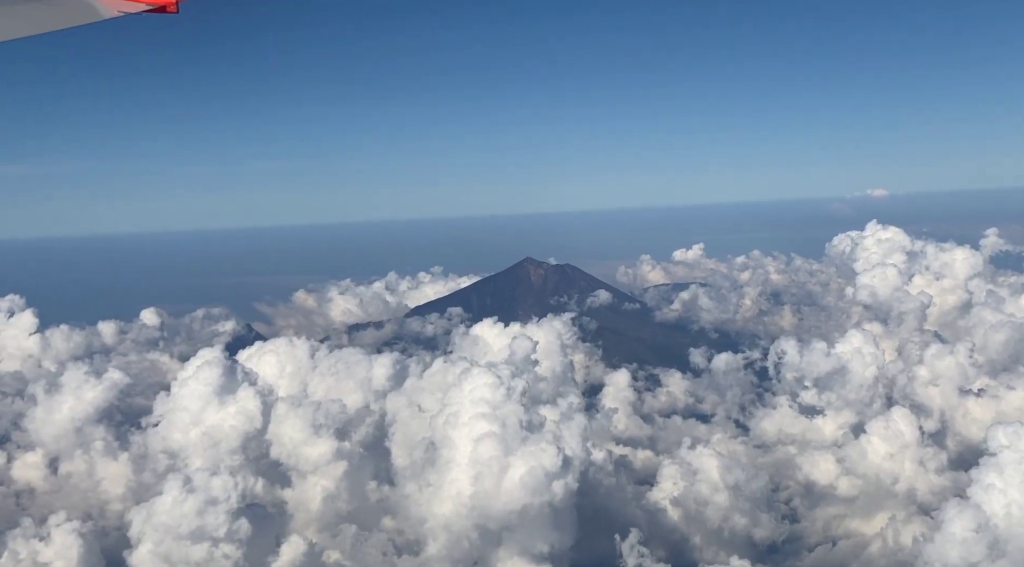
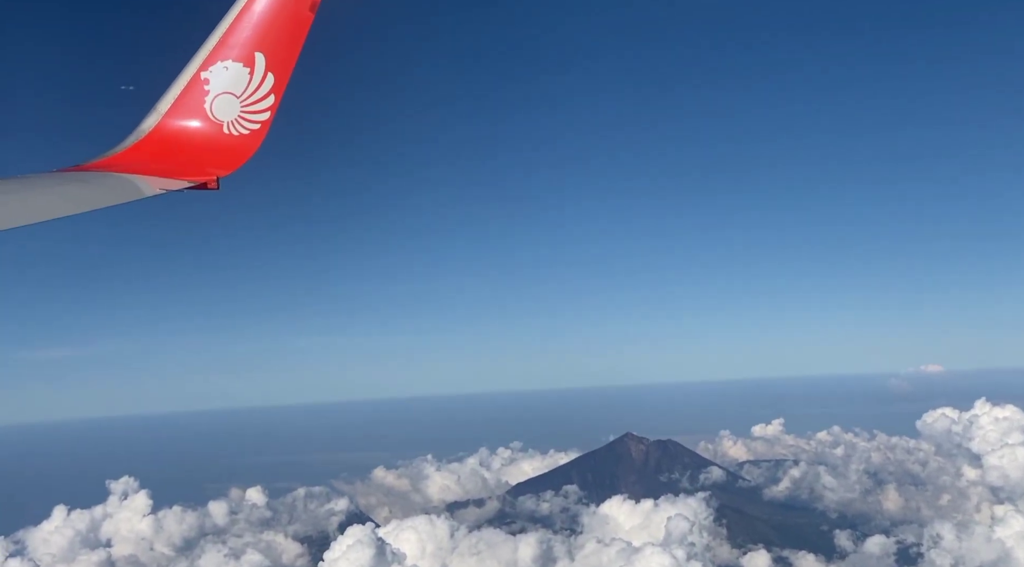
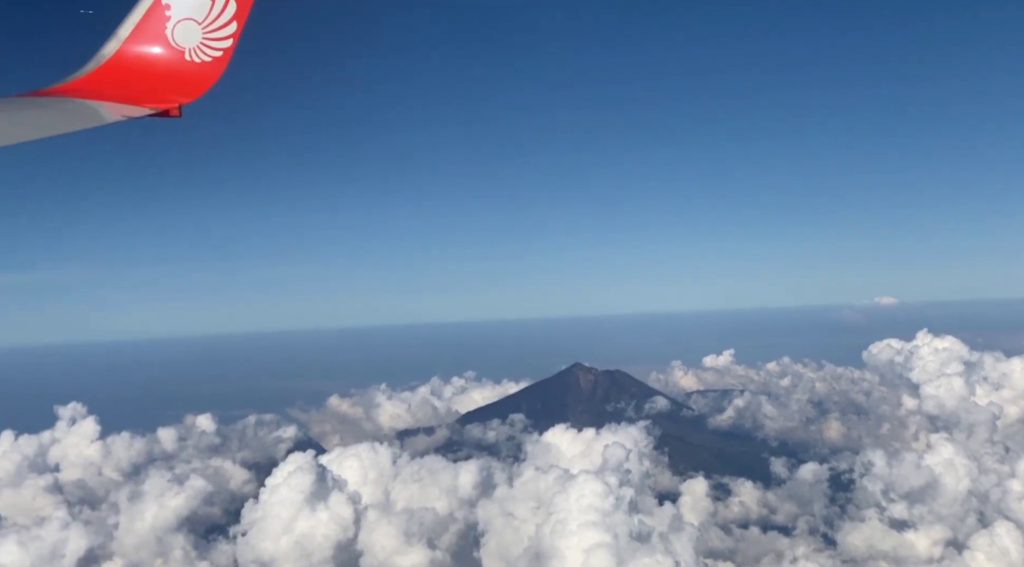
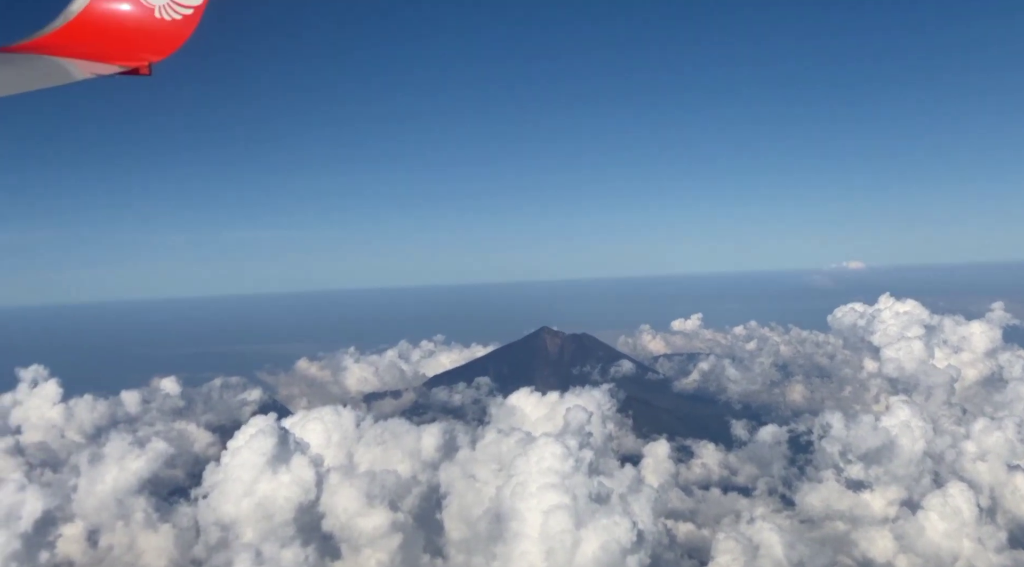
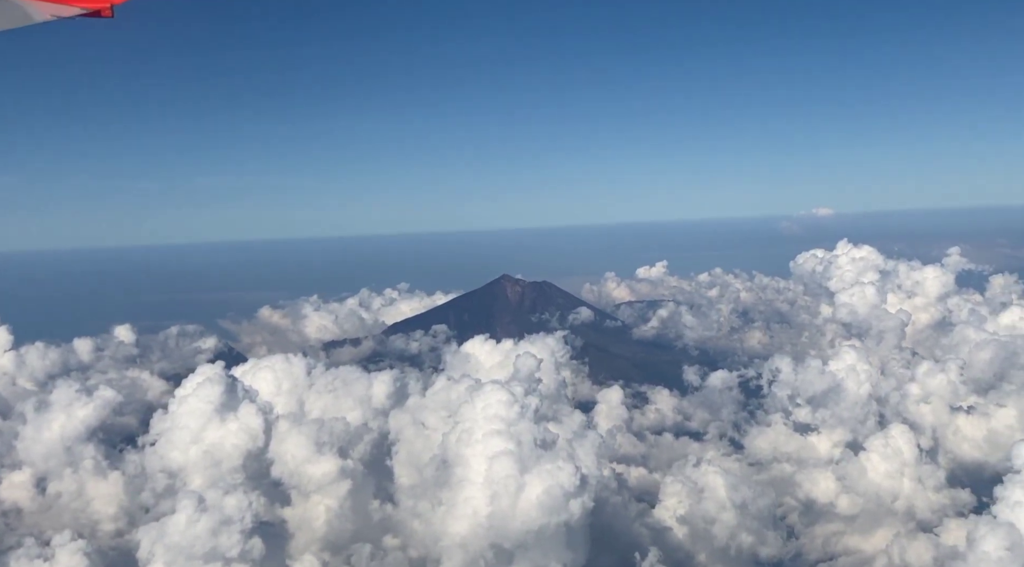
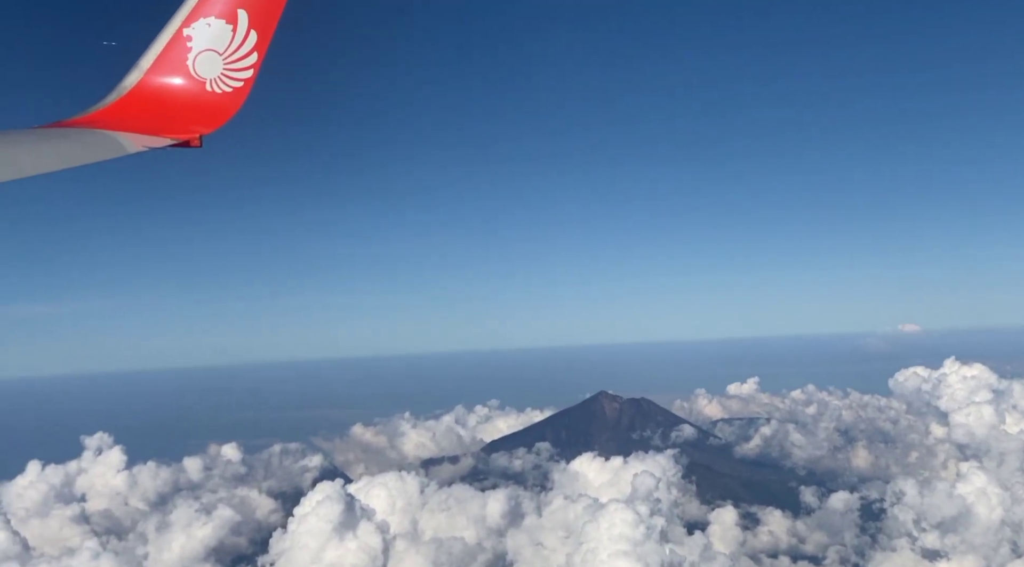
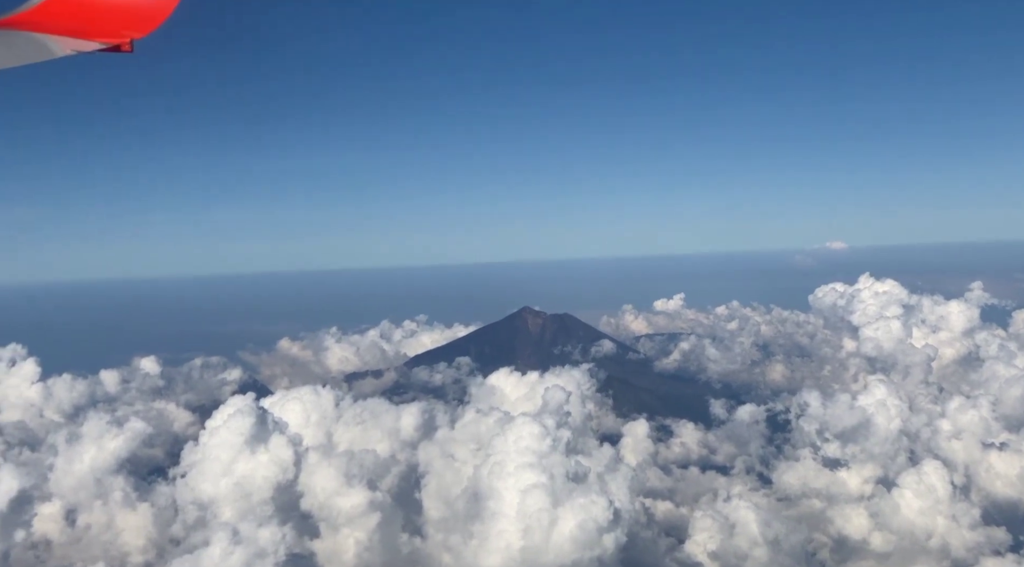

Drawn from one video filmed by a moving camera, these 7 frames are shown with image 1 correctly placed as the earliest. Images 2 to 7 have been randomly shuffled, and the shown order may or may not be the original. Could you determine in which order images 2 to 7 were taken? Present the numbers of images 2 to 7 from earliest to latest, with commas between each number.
5, 7, 4, 3, 6, 2
